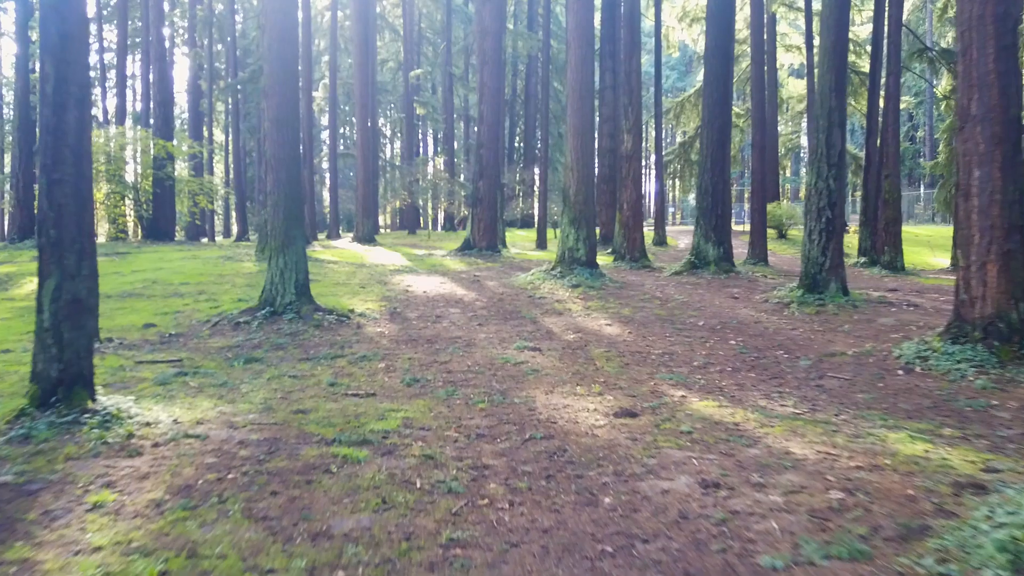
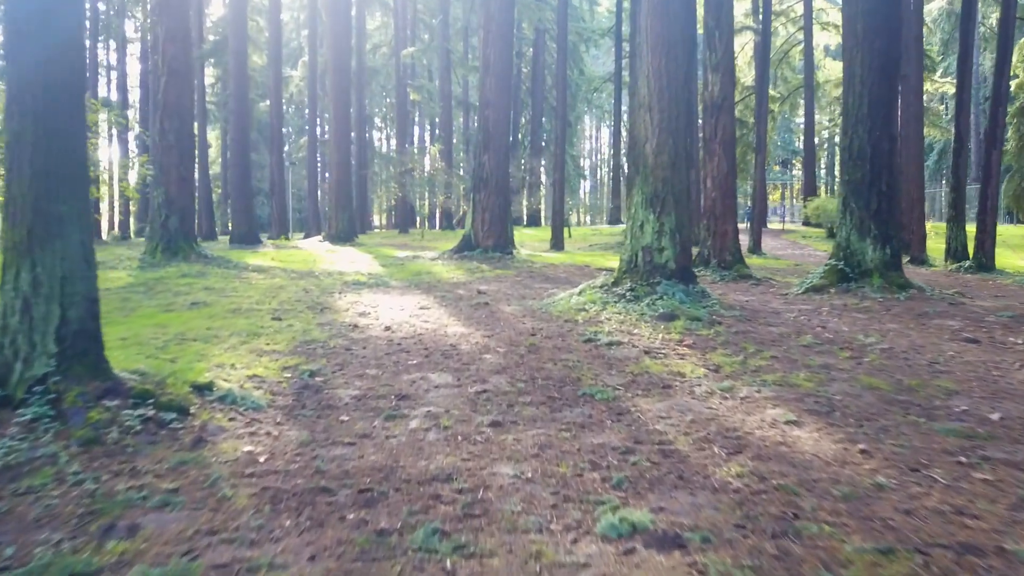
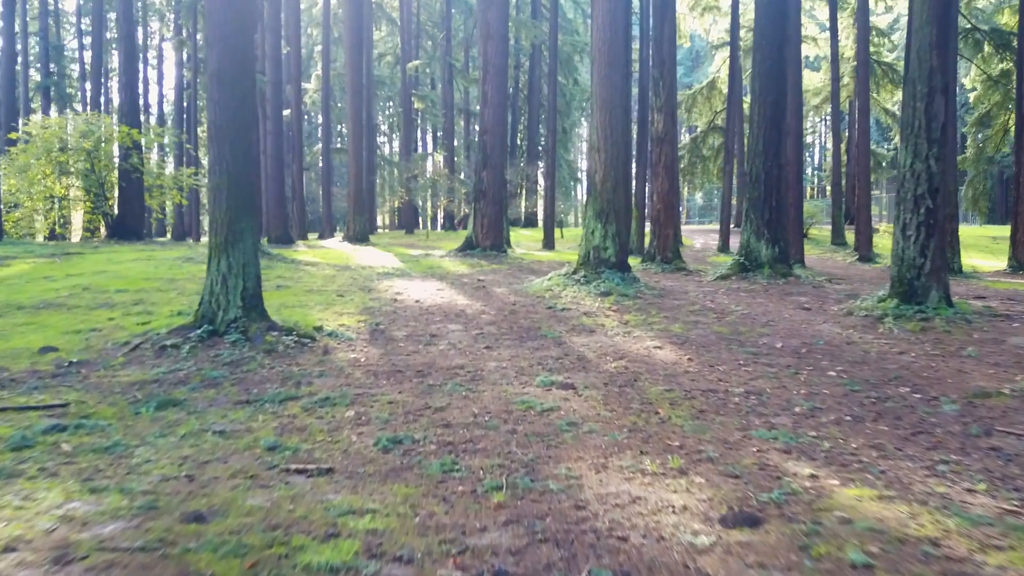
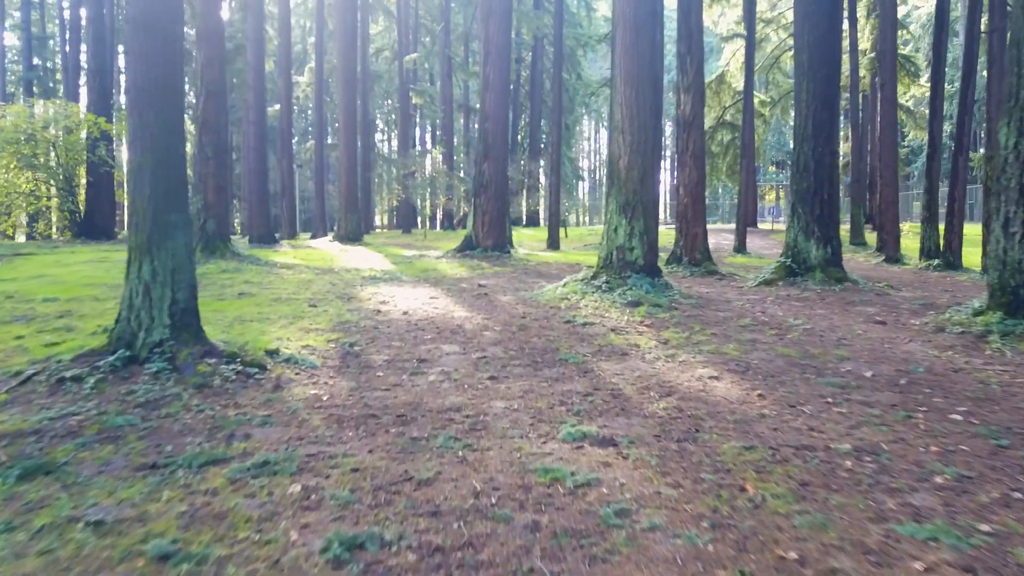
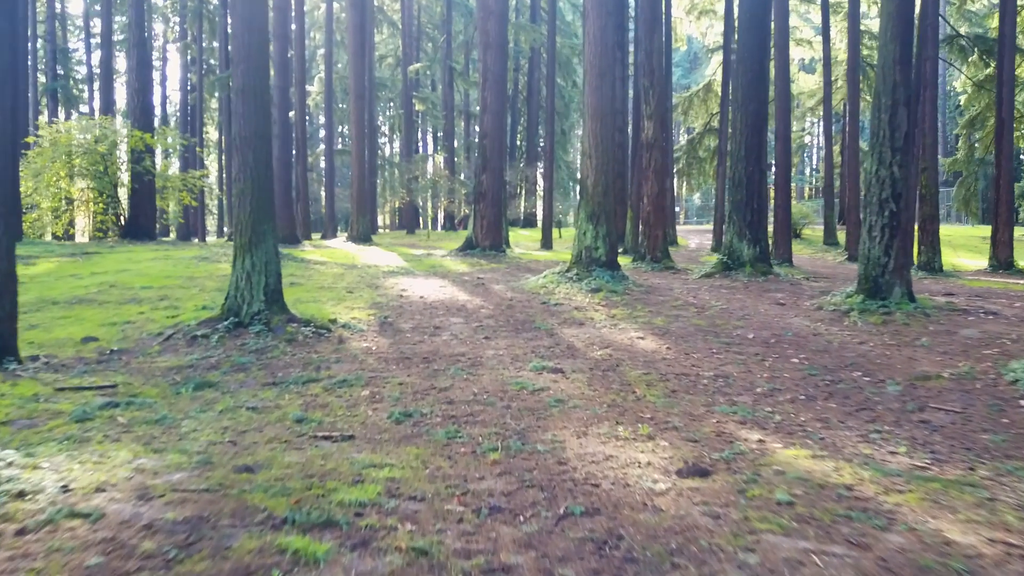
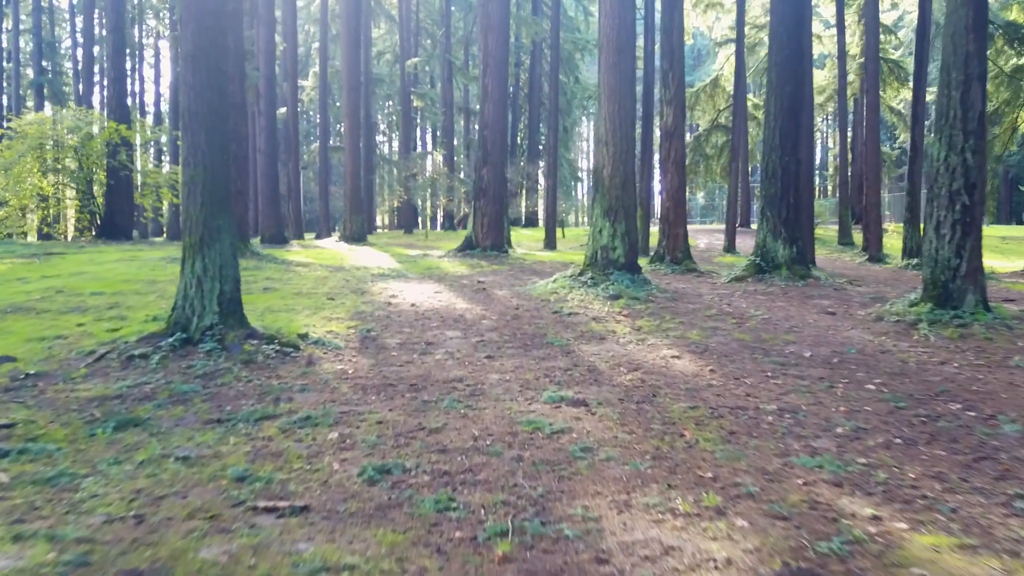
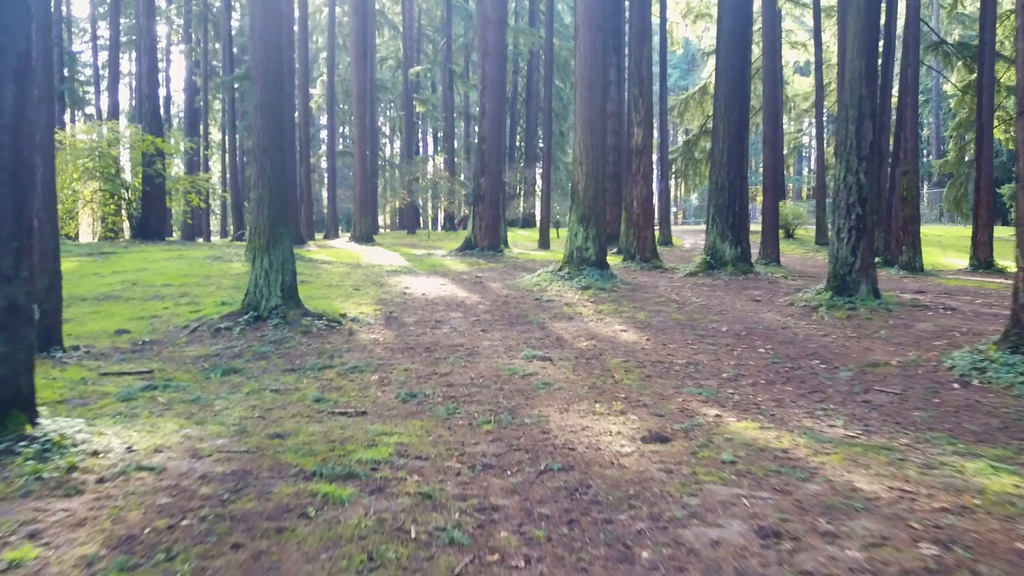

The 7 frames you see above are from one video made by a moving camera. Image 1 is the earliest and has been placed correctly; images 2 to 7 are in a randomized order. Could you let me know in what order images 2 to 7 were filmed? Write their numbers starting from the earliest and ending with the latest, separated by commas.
7, 5, 3, 6, 4, 2
